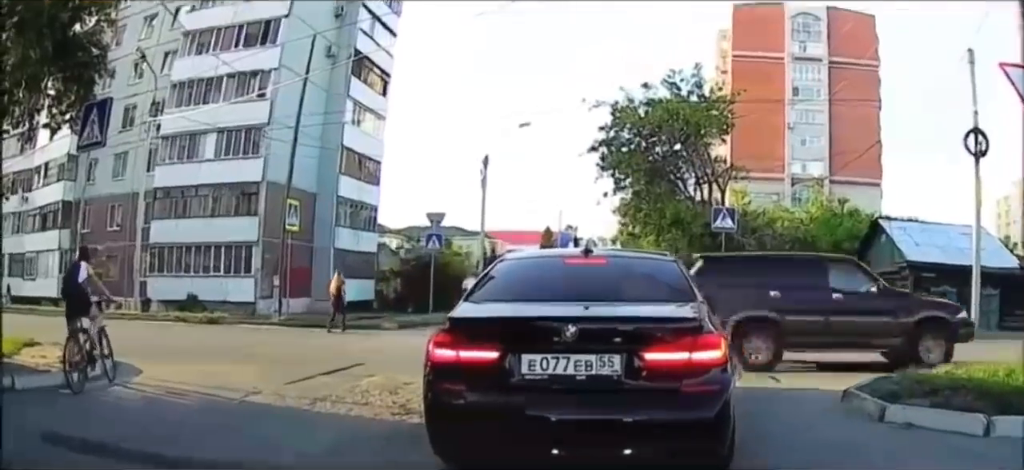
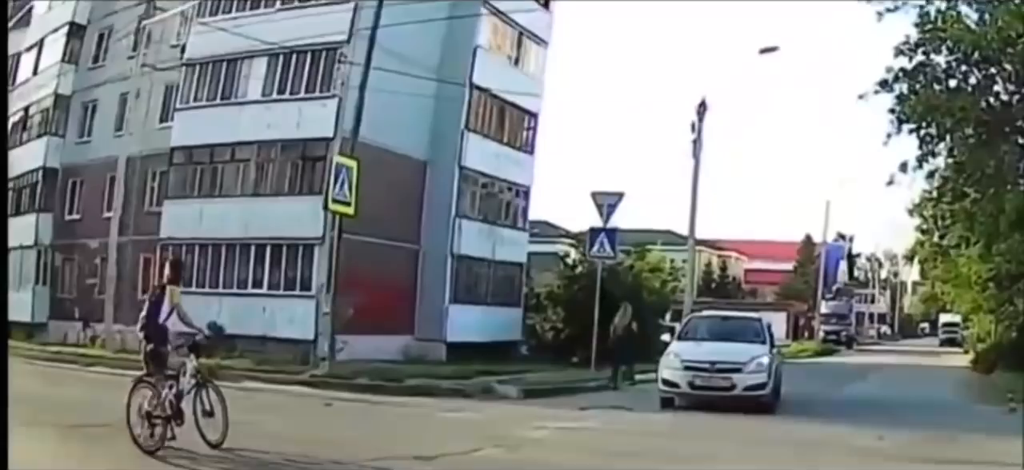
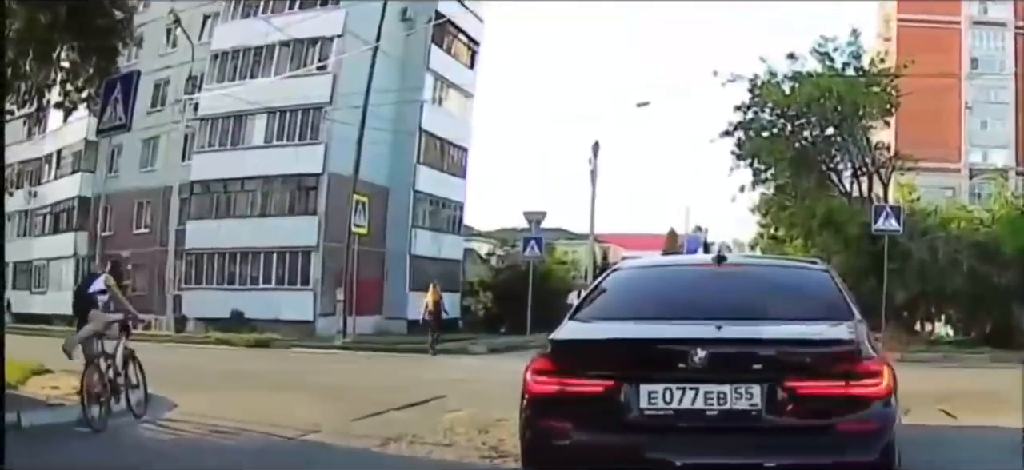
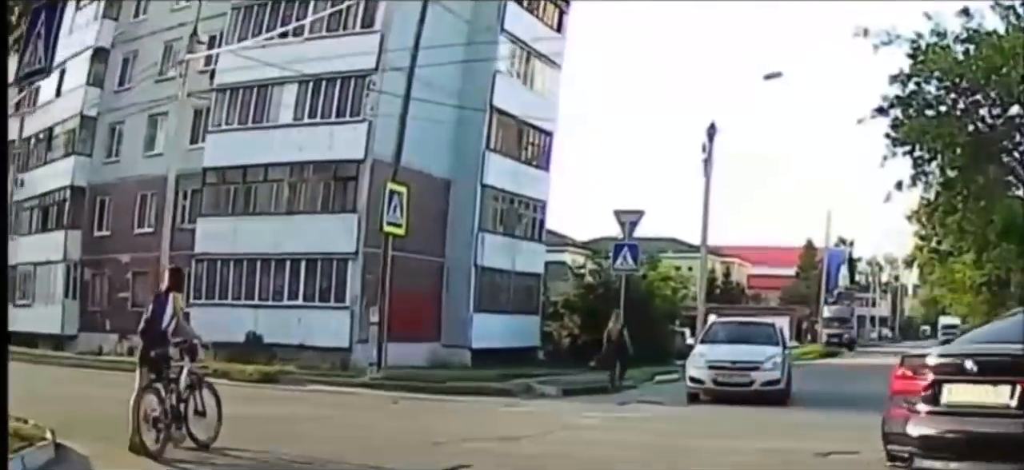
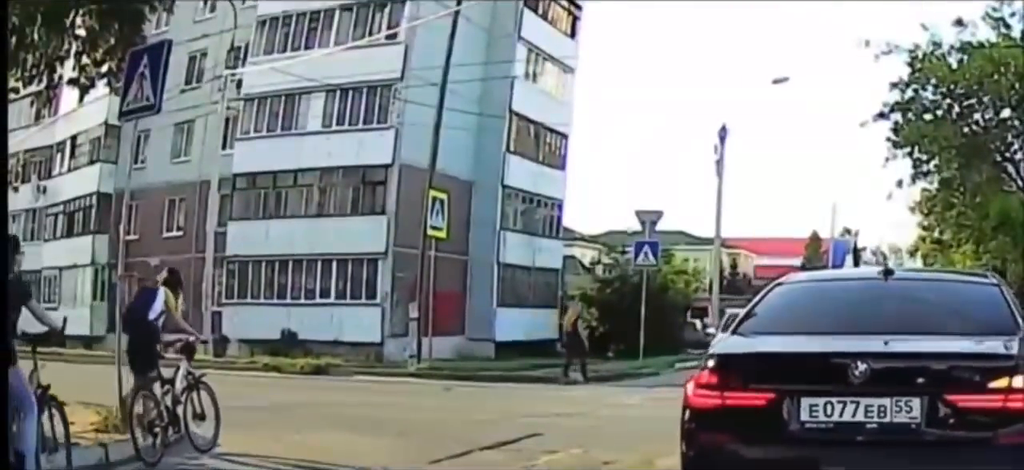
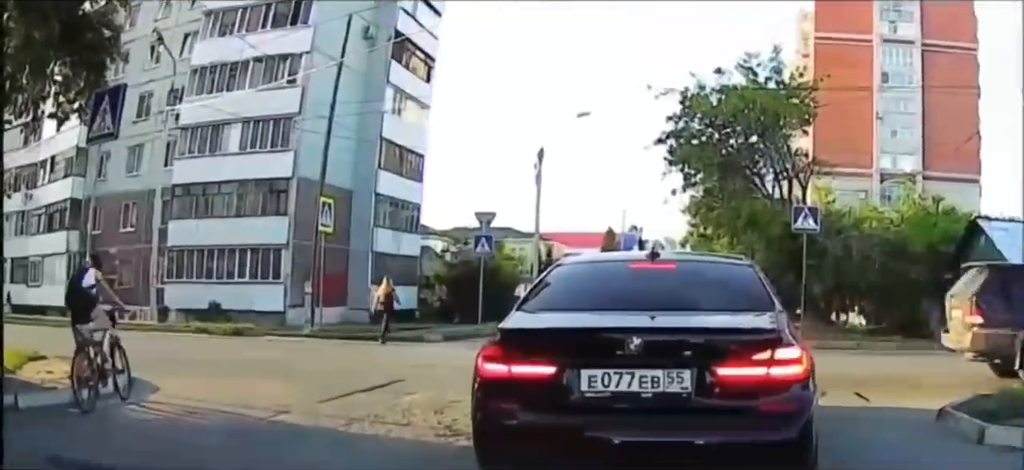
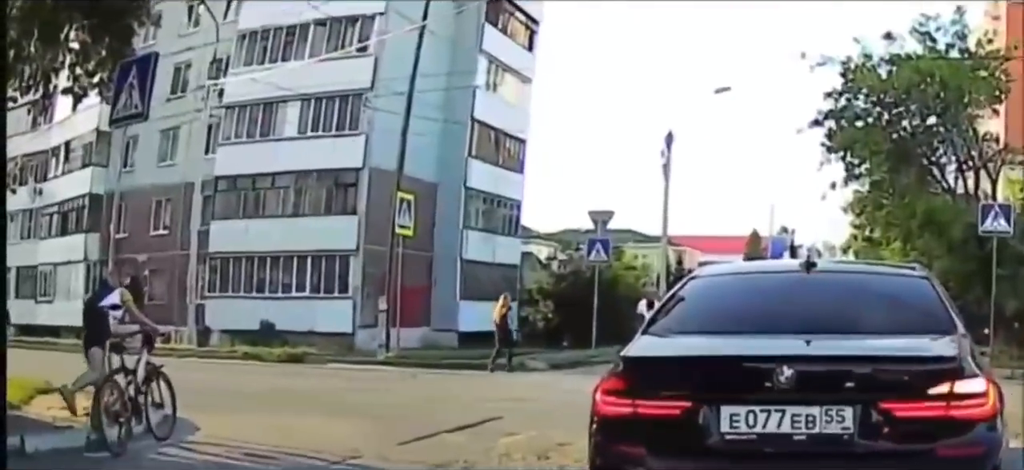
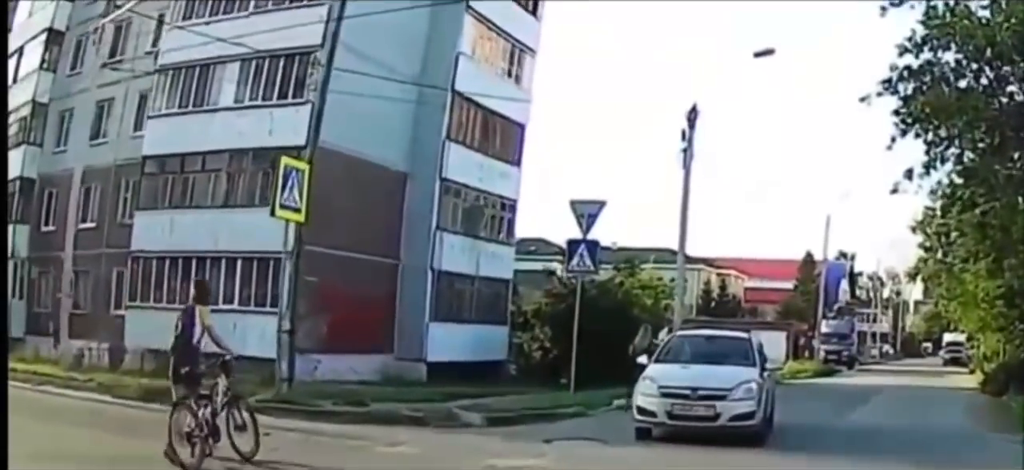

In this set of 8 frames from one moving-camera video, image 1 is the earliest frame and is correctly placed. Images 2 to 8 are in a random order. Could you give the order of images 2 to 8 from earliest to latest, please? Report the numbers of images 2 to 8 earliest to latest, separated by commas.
6, 3, 7, 5, 4, 2, 8
